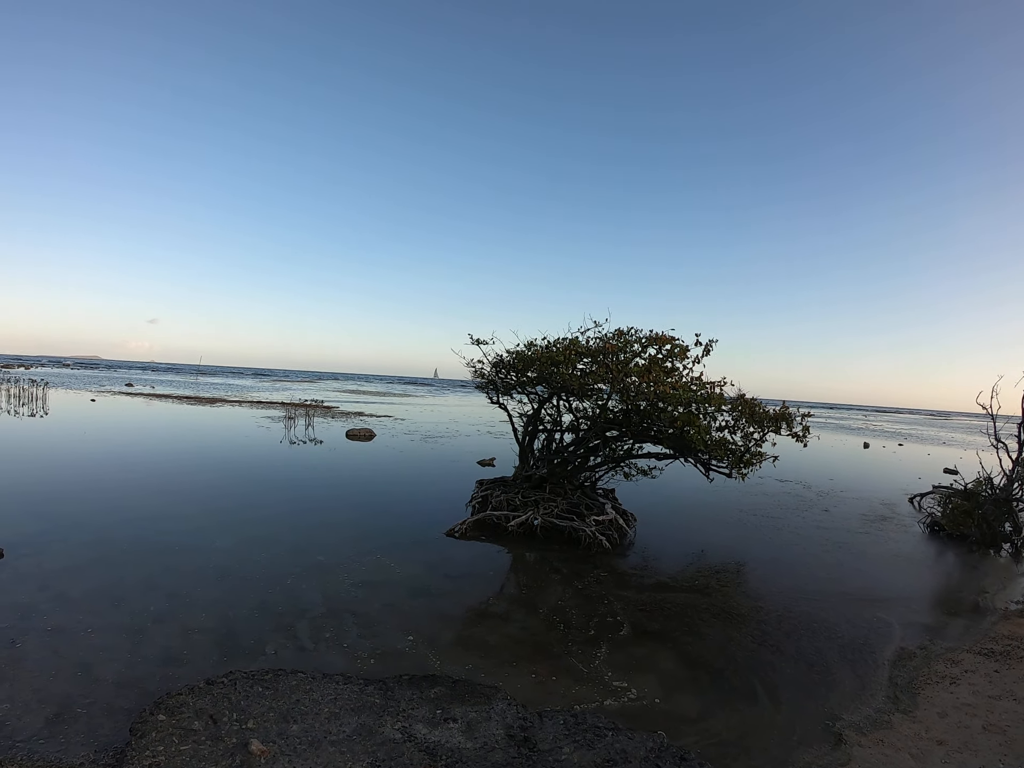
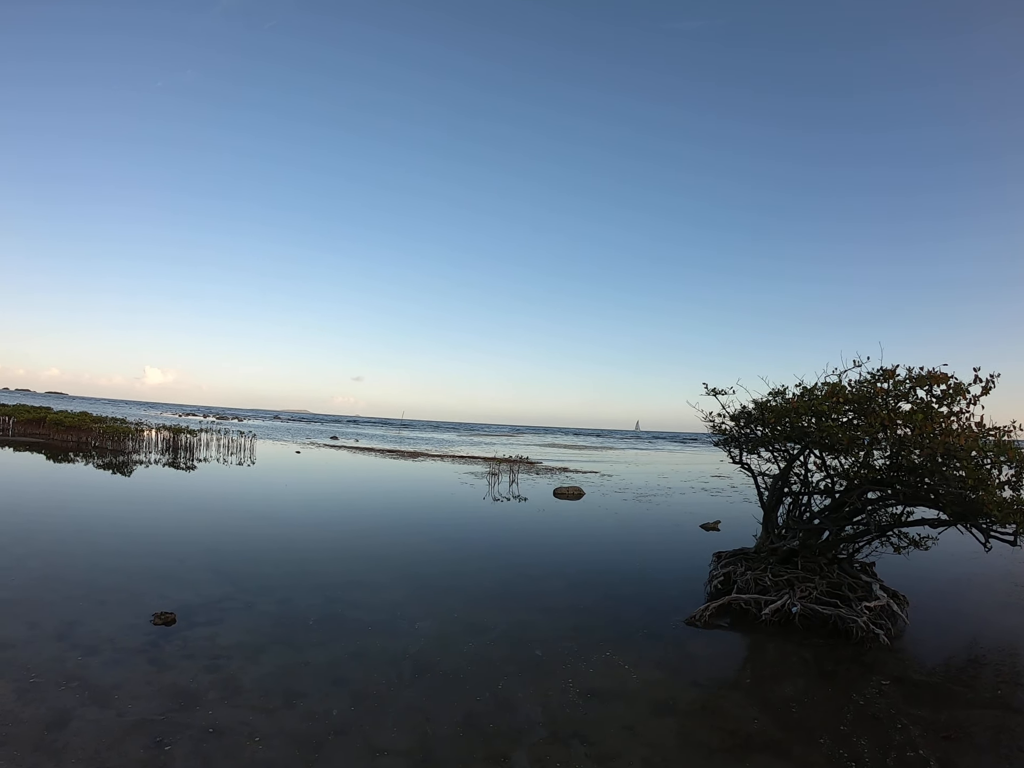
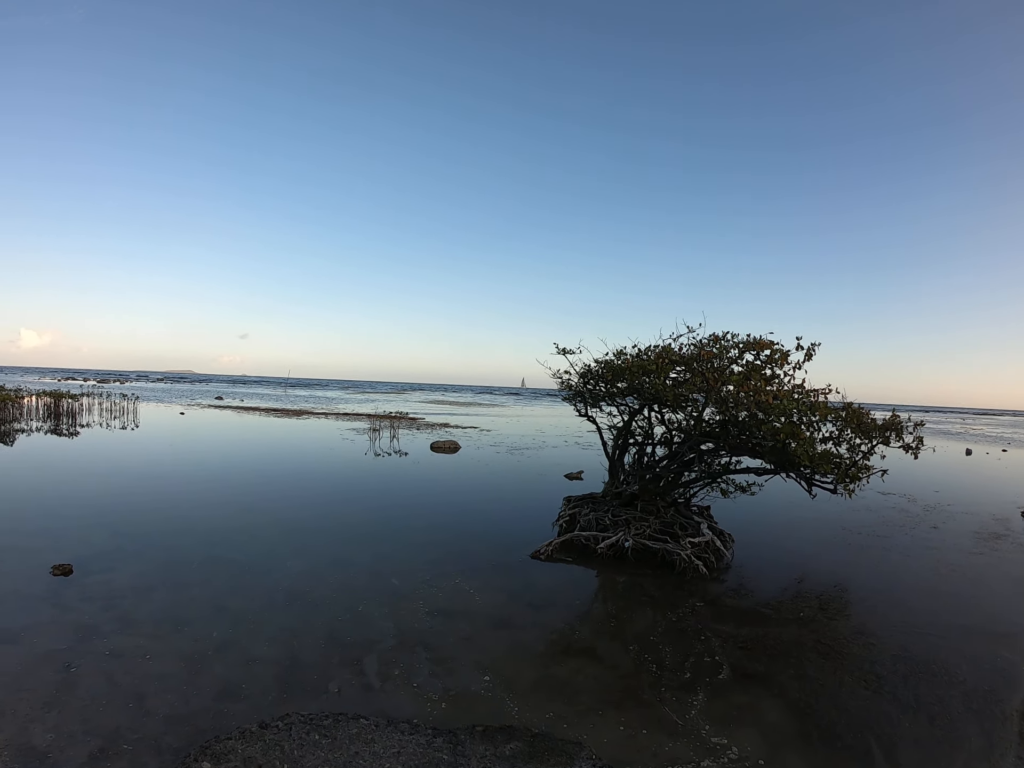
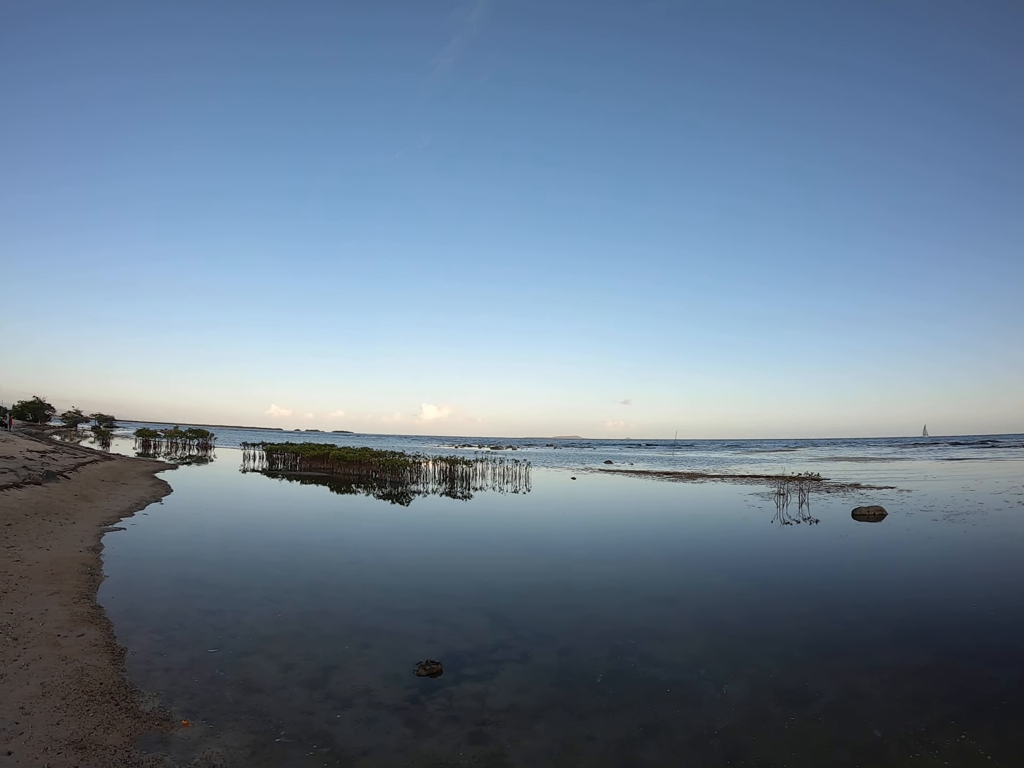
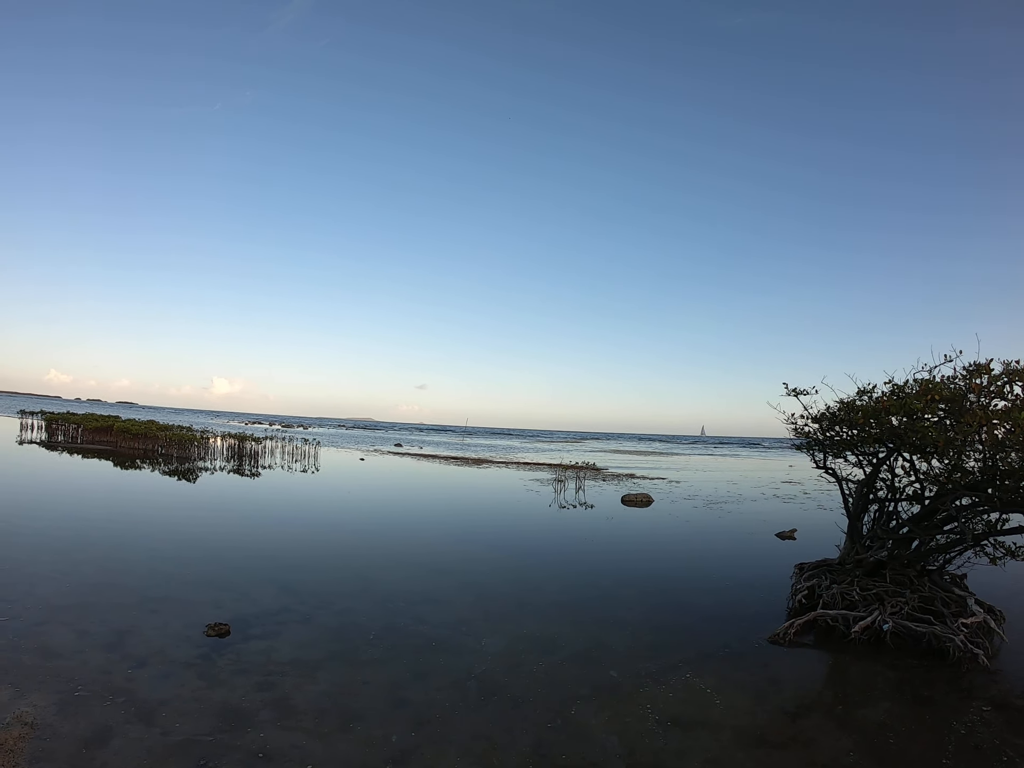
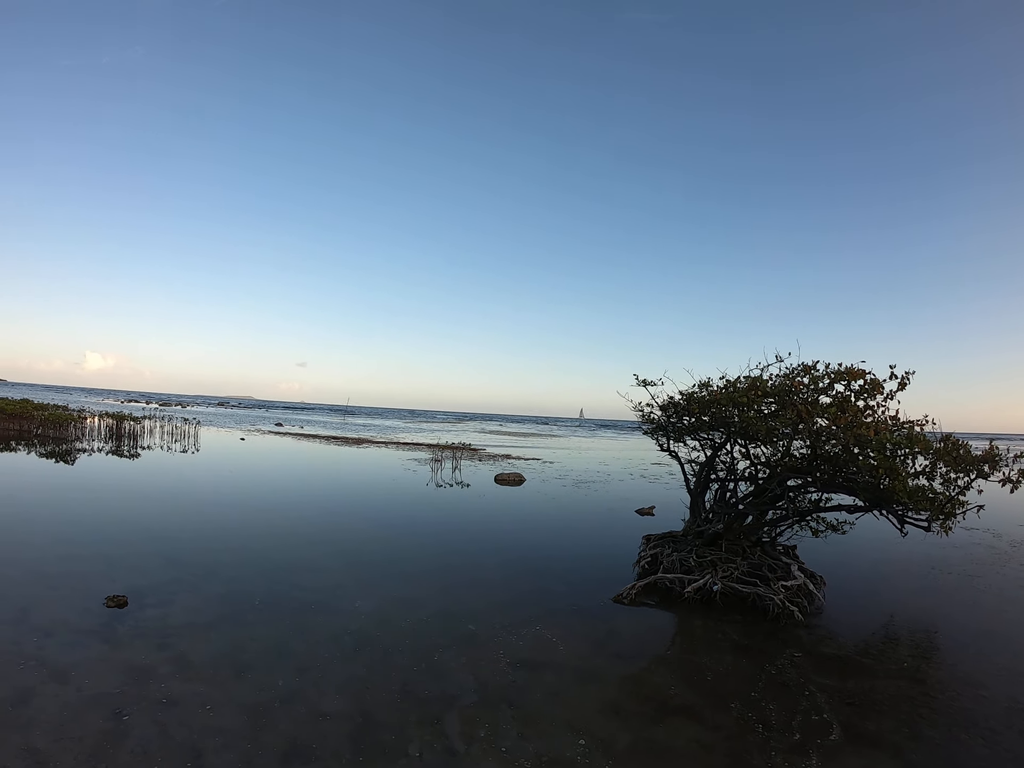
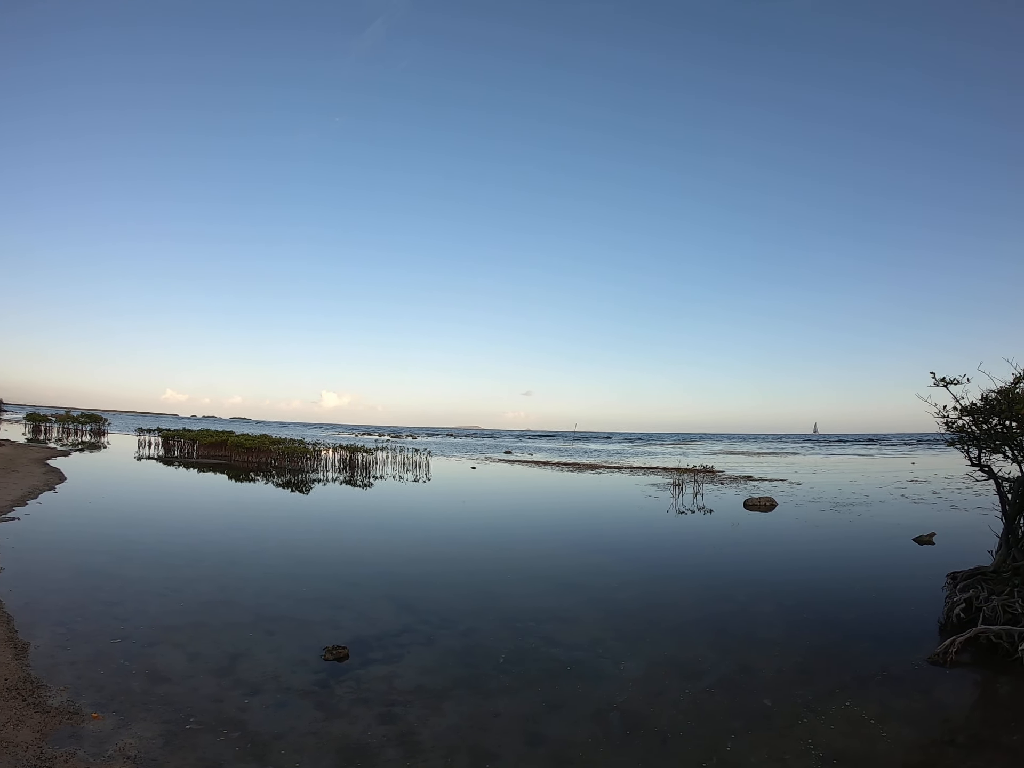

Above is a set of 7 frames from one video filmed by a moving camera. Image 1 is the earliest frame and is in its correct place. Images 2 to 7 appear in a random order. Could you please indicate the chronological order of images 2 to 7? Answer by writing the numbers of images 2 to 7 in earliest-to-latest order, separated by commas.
3, 6, 2, 5, 7, 4
